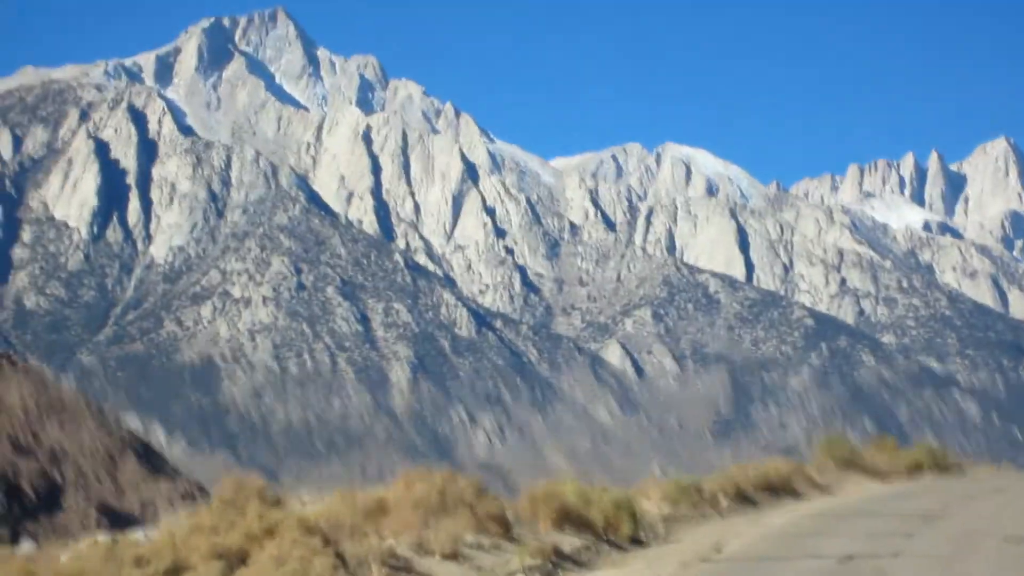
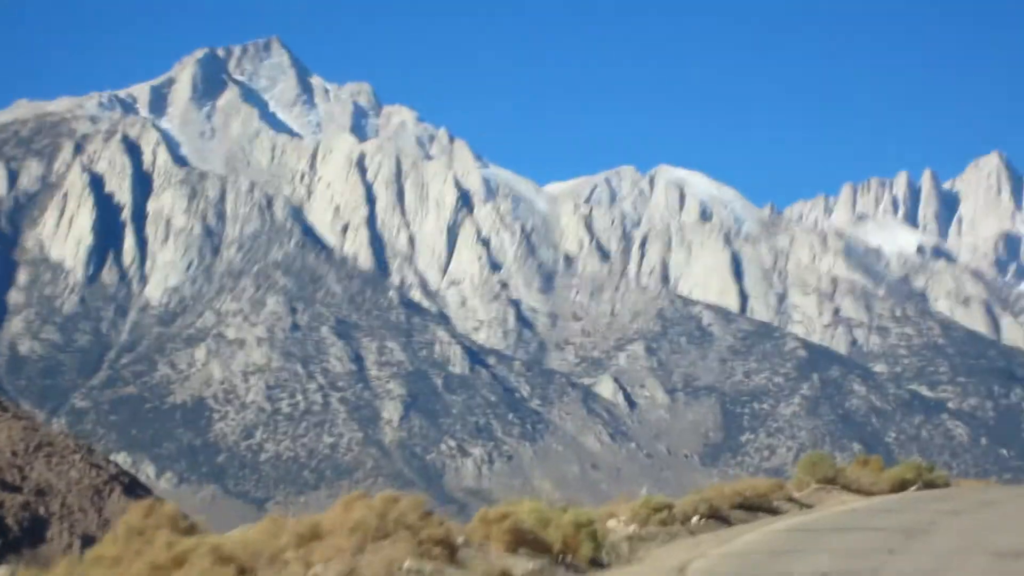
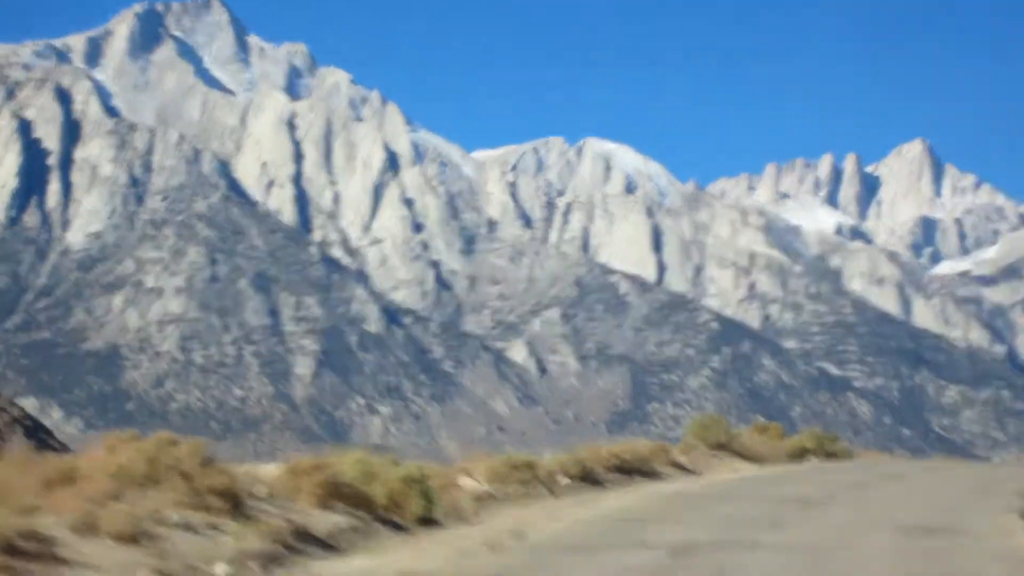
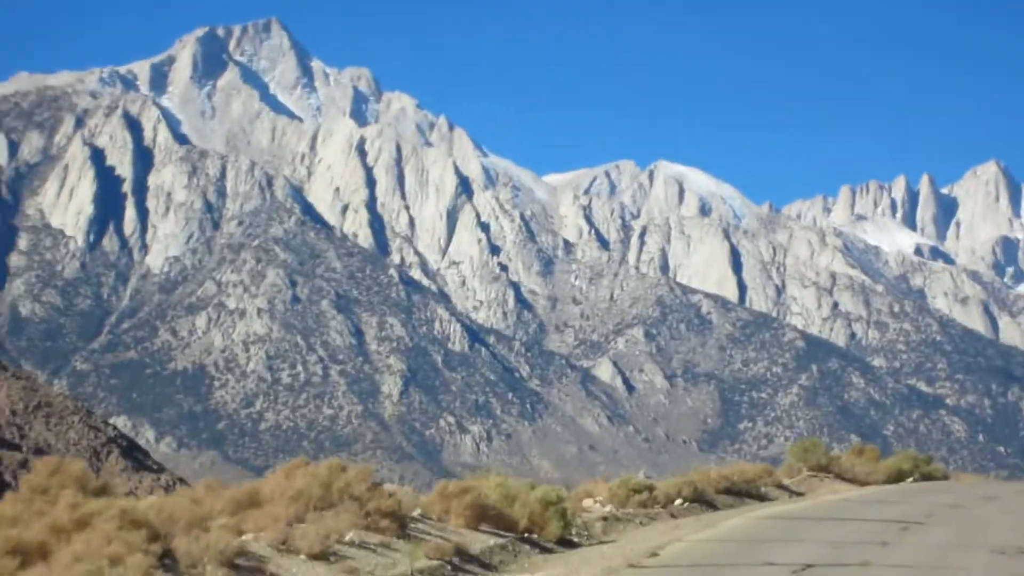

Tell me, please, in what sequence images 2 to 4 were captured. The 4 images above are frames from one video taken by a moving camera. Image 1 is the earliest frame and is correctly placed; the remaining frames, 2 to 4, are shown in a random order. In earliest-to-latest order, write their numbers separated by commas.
2, 4, 3
